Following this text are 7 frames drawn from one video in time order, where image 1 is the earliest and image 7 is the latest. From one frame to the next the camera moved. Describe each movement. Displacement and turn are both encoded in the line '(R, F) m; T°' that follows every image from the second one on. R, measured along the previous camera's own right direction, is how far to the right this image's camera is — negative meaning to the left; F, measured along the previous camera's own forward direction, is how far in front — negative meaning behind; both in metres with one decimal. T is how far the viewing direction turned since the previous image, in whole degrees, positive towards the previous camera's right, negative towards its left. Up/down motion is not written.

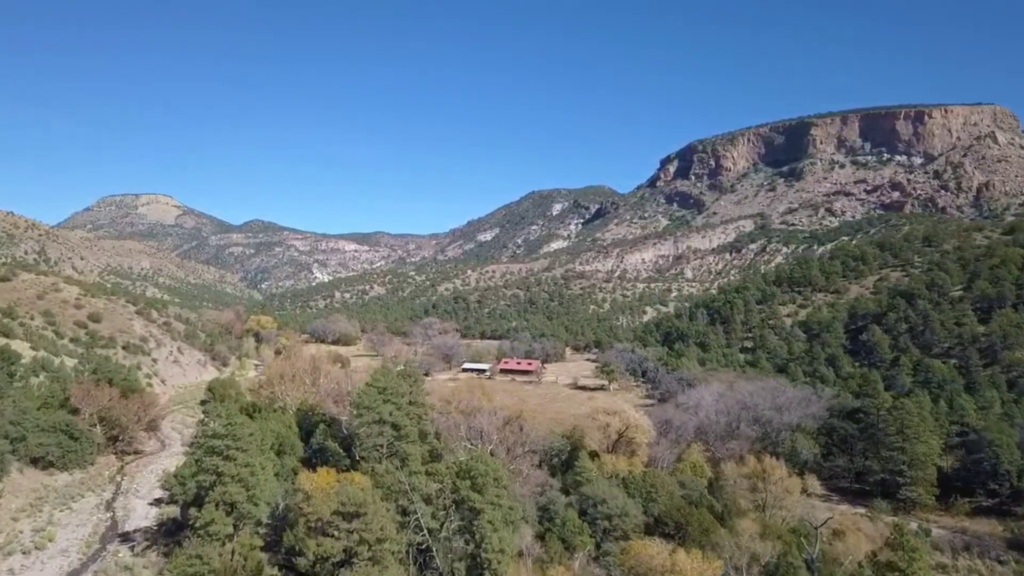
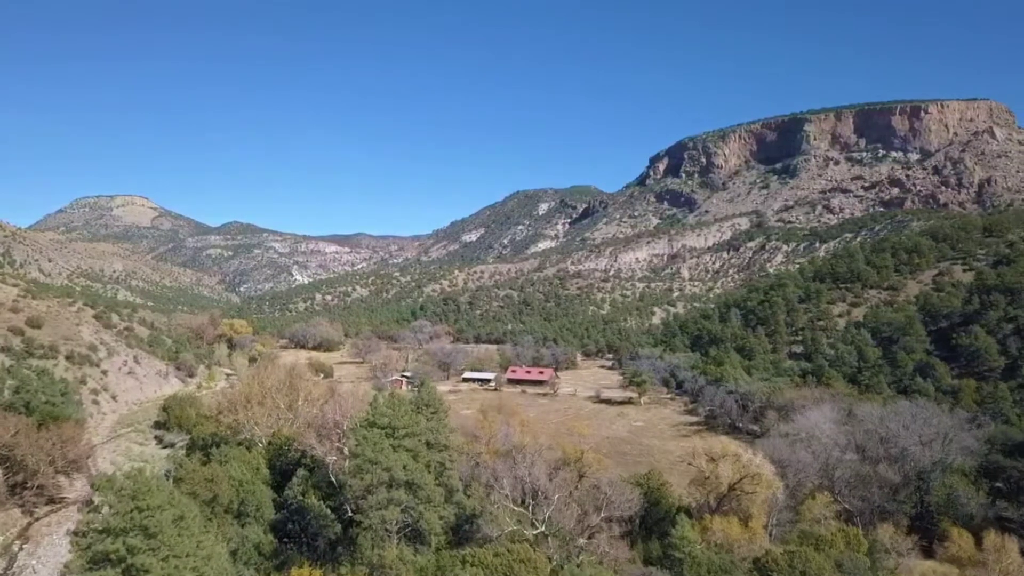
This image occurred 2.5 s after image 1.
(-2.8, +9.1) m; +2°
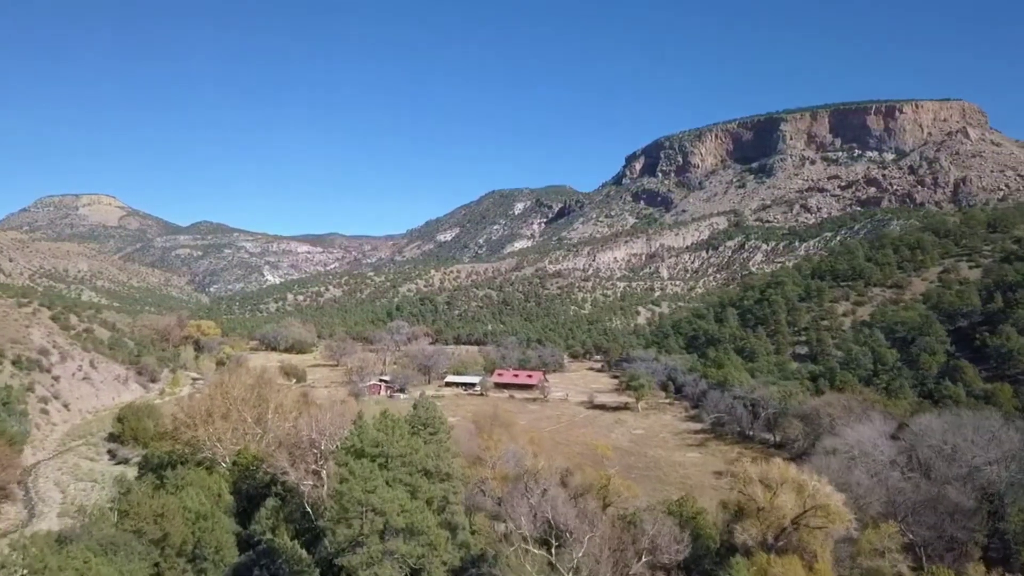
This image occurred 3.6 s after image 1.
(-1.3, +3.8) m; +2°
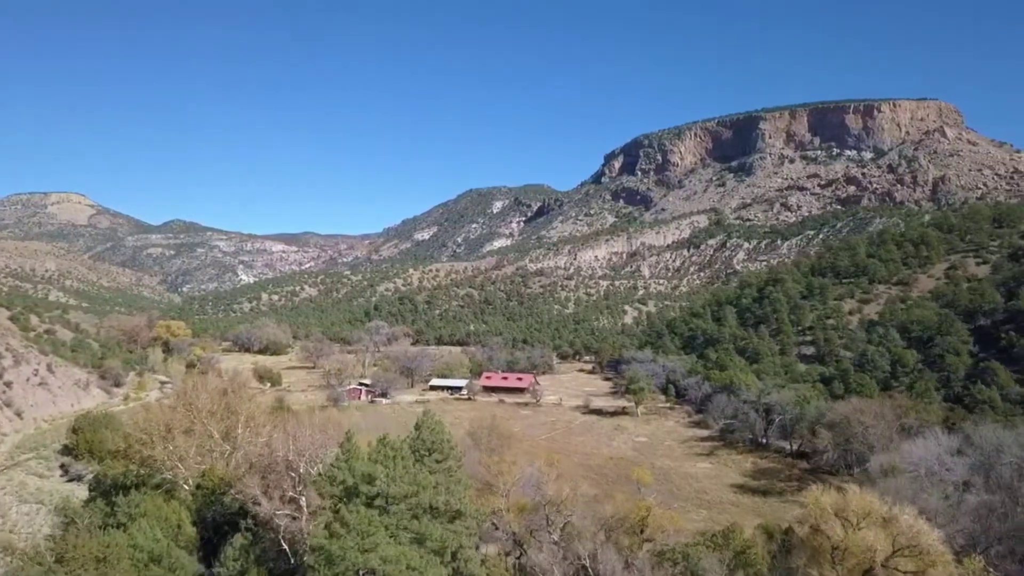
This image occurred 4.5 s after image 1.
(-1.2, +3.4) m; +2°
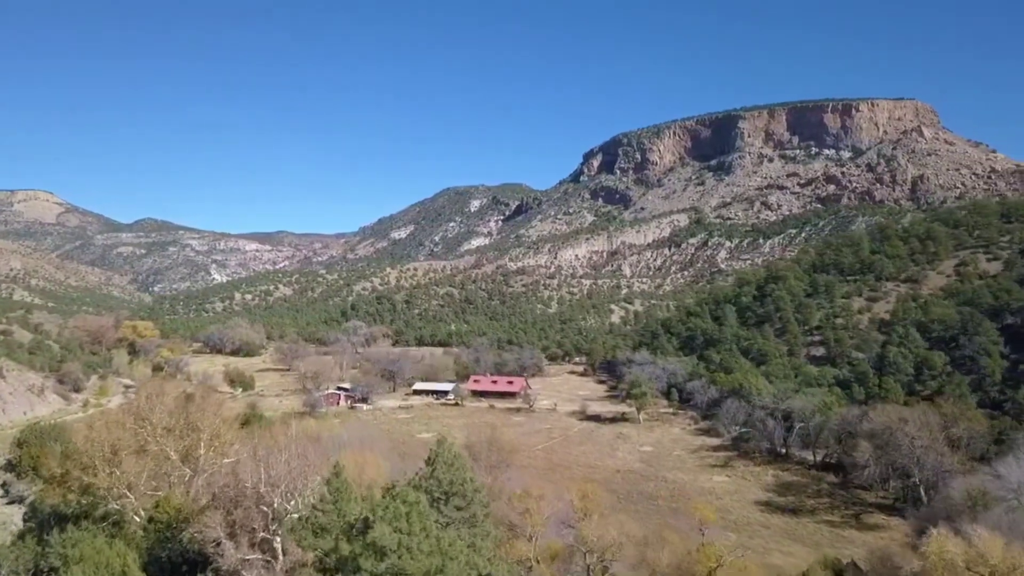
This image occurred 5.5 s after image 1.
(-1.3, +3.6) m; +2°
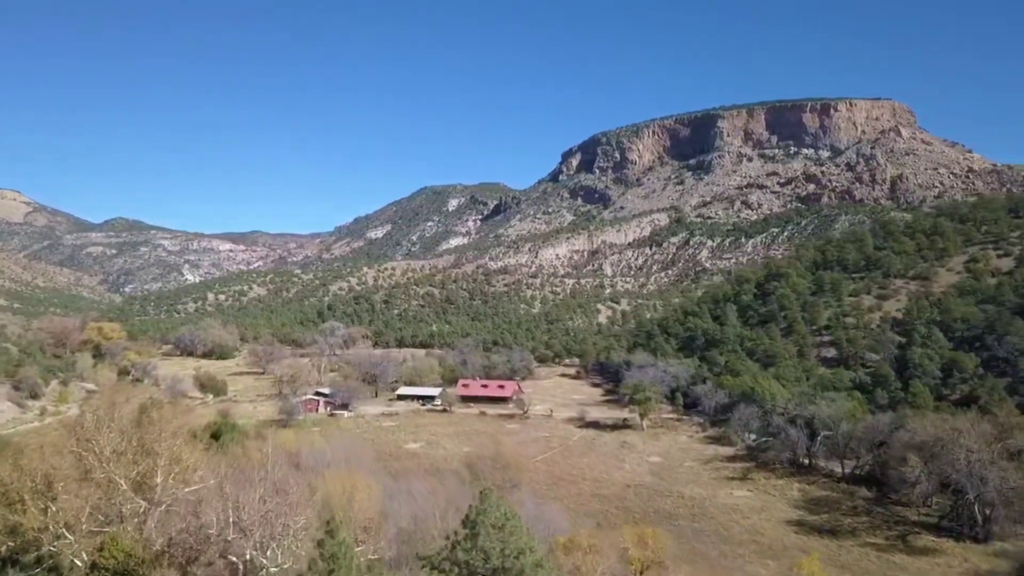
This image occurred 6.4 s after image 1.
(-1.3, +3.3) m; +2°
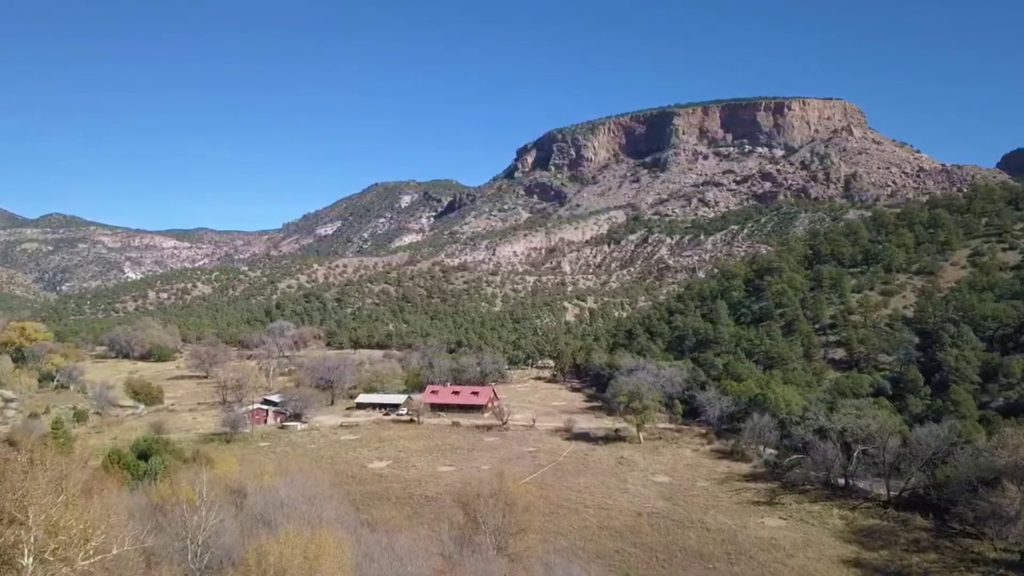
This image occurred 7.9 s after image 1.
(-1.8, +5.5) m; +5°
